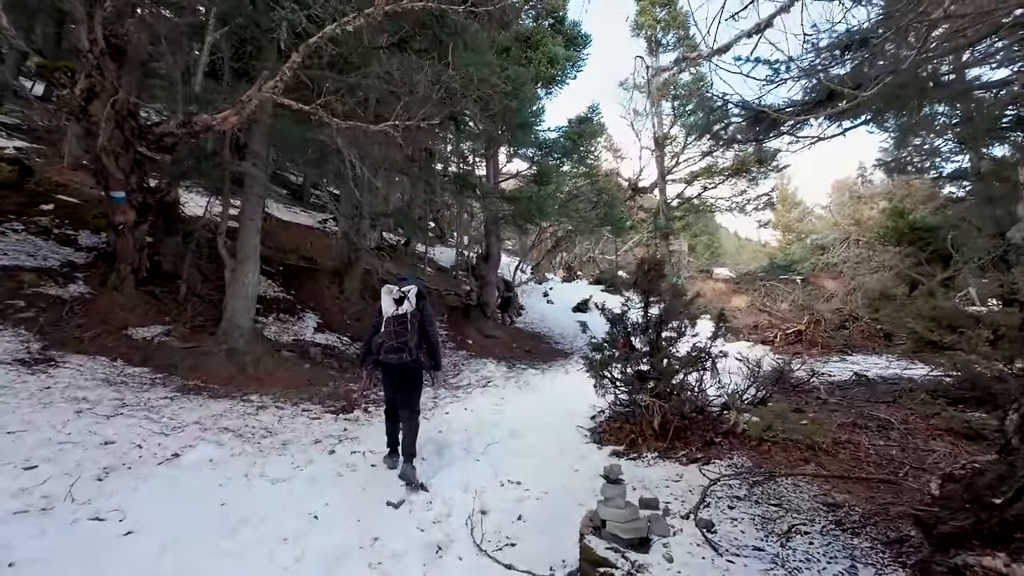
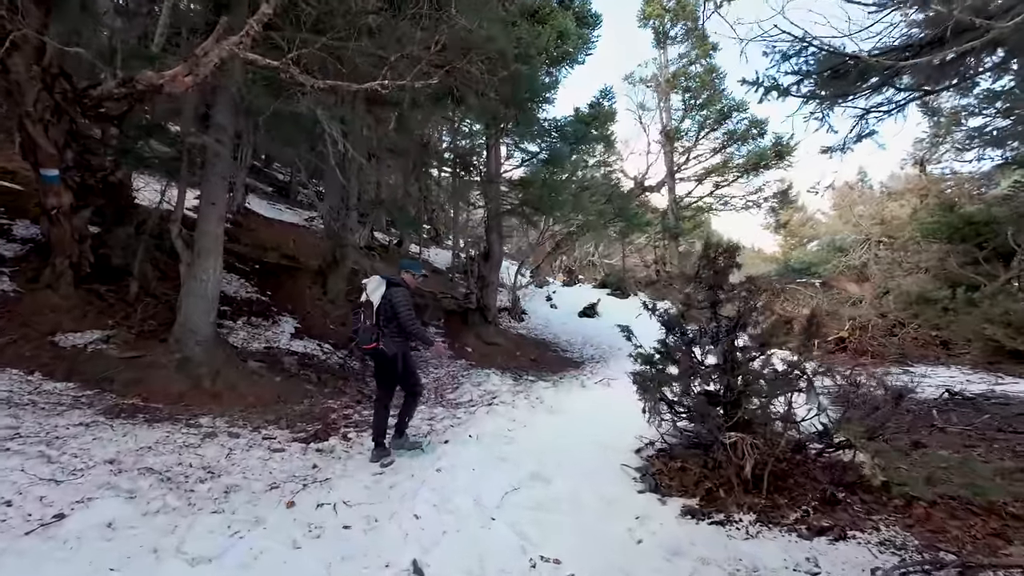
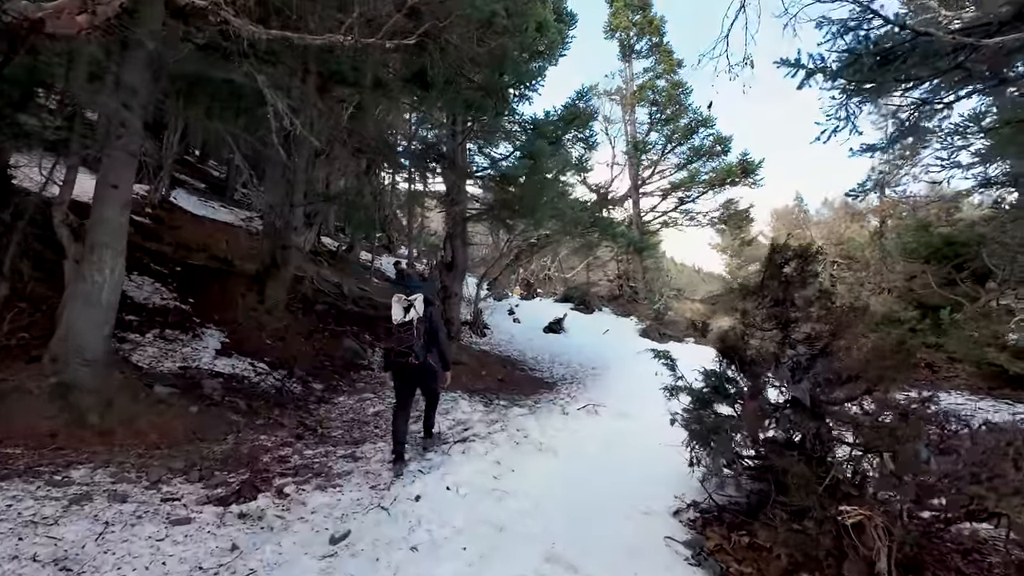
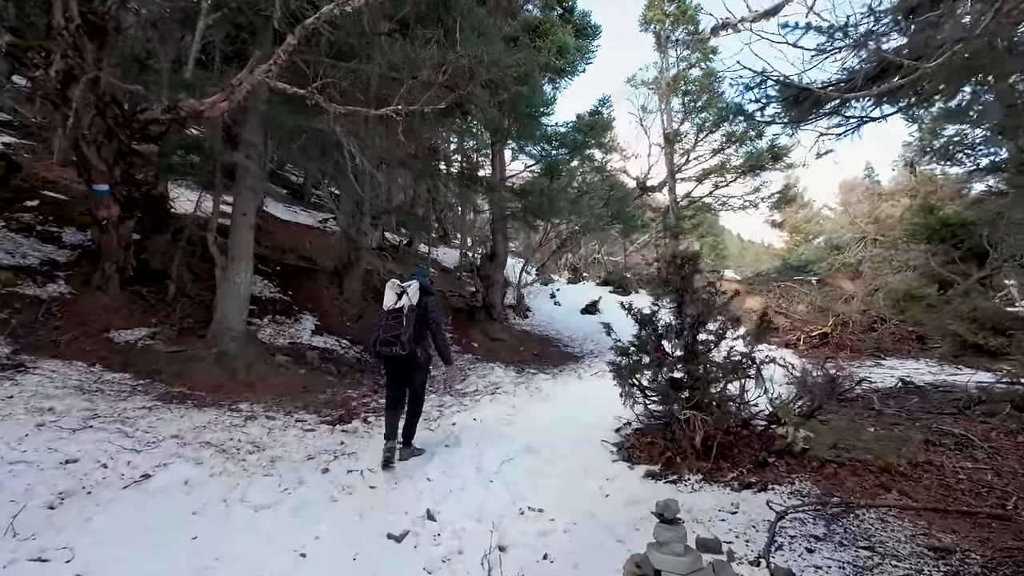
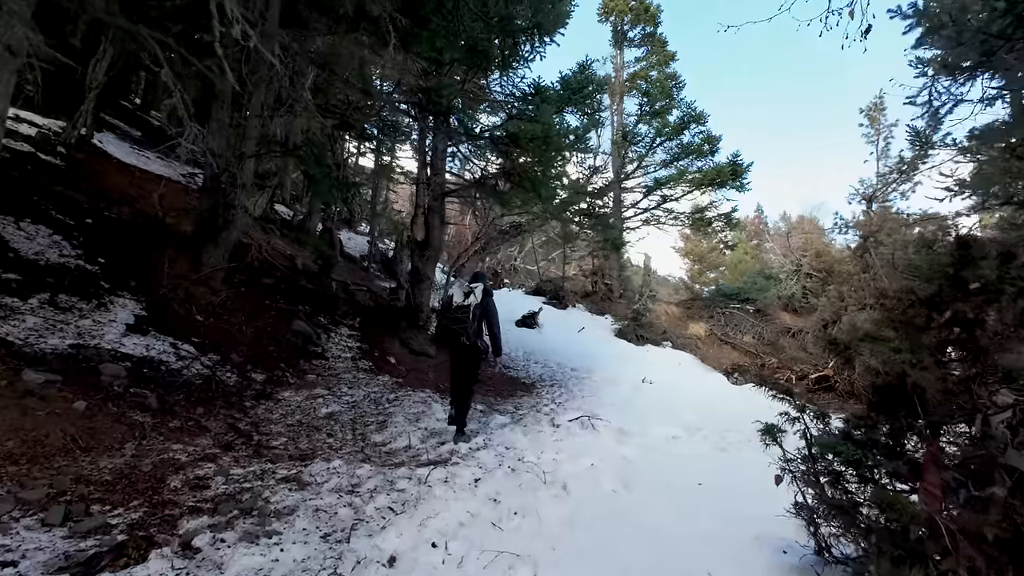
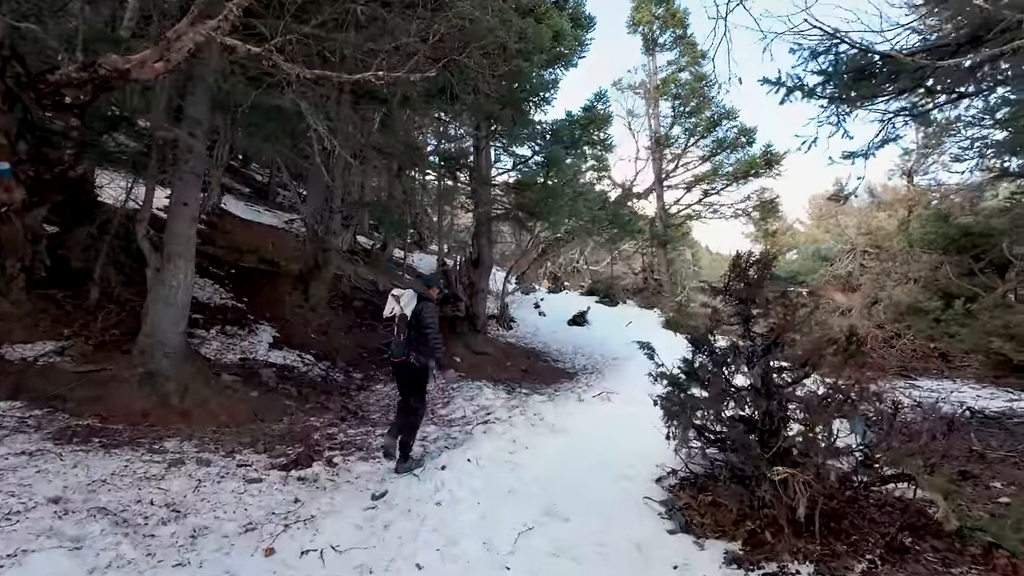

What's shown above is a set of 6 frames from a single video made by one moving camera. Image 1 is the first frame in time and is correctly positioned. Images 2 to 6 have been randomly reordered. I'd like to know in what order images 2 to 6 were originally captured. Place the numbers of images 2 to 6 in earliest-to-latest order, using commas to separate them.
4, 2, 6, 3, 5
